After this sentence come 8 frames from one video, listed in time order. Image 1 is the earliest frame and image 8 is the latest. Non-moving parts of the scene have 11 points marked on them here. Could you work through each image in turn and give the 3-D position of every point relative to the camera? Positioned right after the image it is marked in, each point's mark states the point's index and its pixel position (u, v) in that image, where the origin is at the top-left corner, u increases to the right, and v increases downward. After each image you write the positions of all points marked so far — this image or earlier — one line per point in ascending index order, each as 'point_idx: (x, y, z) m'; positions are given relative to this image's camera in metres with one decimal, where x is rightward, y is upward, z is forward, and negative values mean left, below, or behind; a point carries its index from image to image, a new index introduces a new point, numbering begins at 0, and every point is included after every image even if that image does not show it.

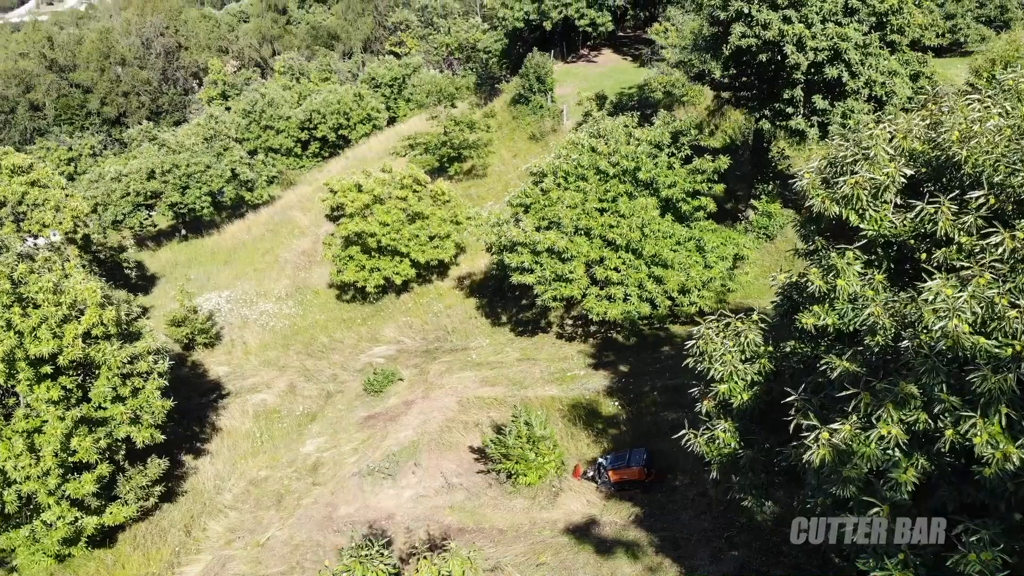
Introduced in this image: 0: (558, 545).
0: (+0.7, -4.0, +12.6) m
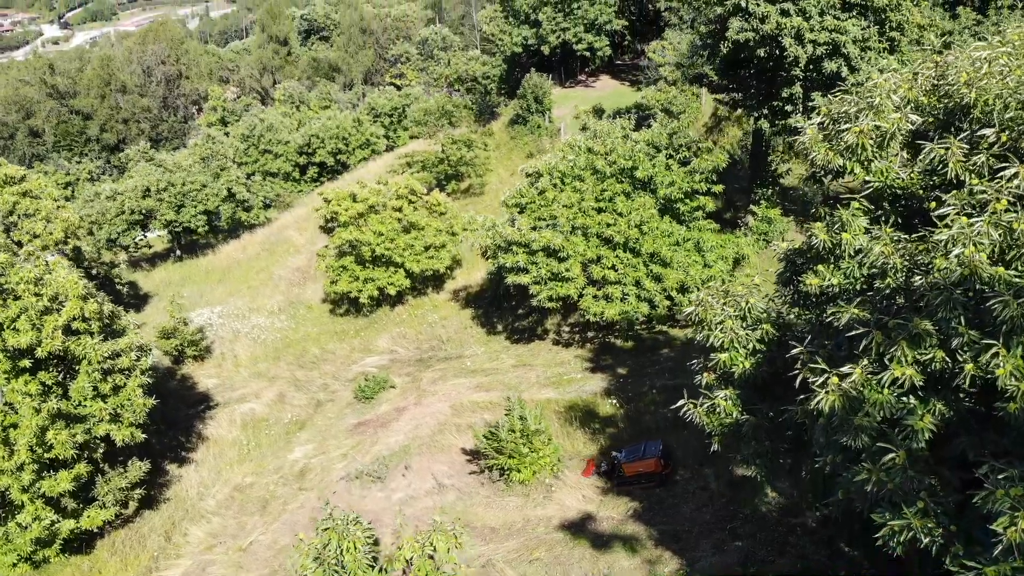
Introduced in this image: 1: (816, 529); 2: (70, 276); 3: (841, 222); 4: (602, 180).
0: (+0.6, -3.7, +12.0) m
1: (+4.0, -3.2, +10.7) m
2: (-8.1, +0.2, +14.8) m
3: (+3.3, +0.7, +8.0) m
4: (+1.9, +2.3, +17.3) m
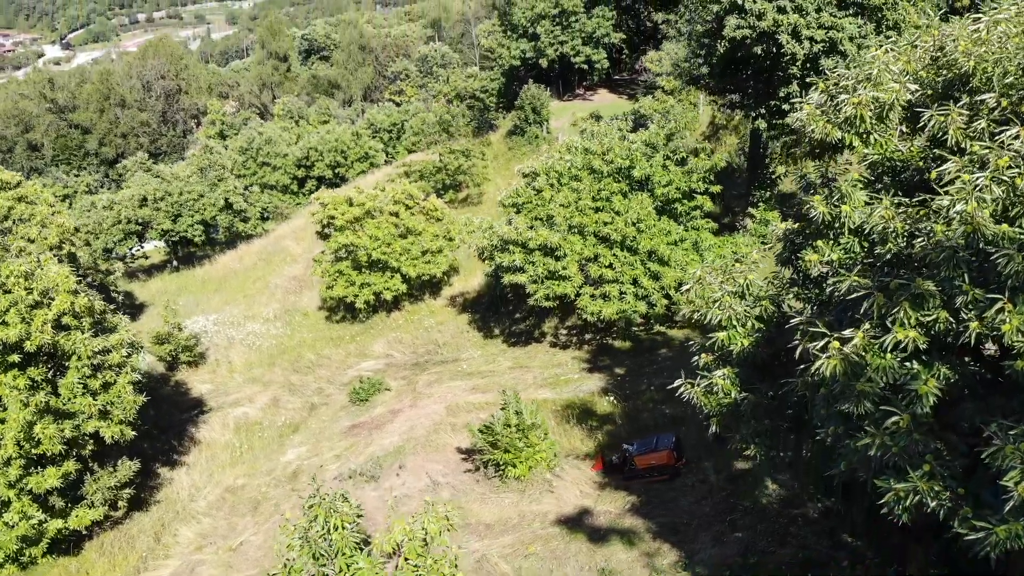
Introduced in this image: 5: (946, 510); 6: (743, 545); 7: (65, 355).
0: (+0.5, -3.6, +11.7) m
1: (+3.9, -3.0, +10.5) m
2: (-8.2, +0.3, +14.7) m
3: (+3.2, +0.9, +7.9) m
4: (+1.8, +2.3, +17.2) m
5: (+3.0, -1.5, +5.6) m
6: (+2.9, -3.2, +10.2) m
7: (-7.9, -1.2, +14.3) m
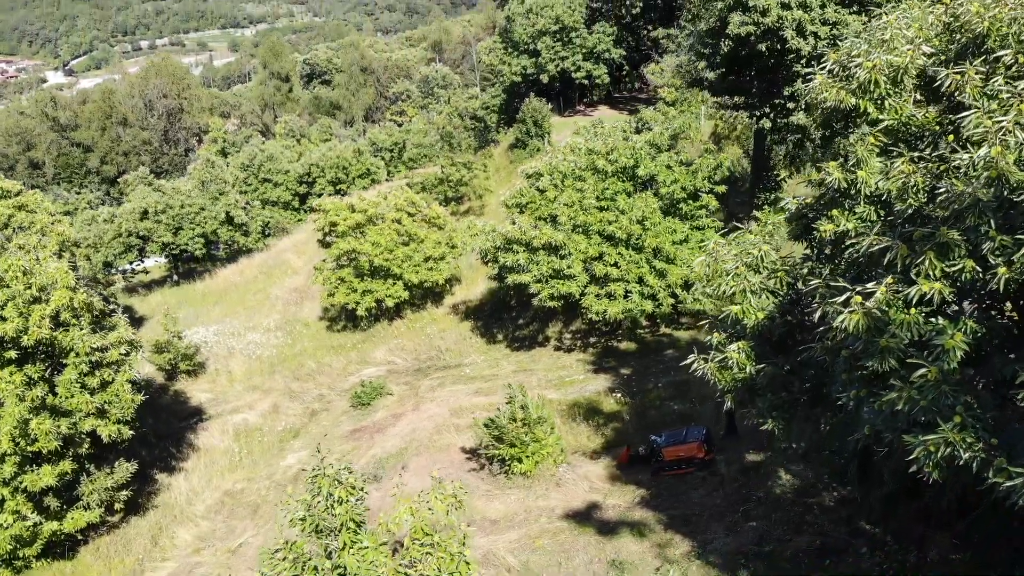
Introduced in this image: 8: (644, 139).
0: (+0.6, -3.4, +11.4) m
1: (+4.0, -2.8, +10.2) m
2: (-8.1, +0.4, +14.5) m
3: (+3.3, +1.2, +7.7) m
4: (+1.9, +2.3, +17.1) m
5: (+3.1, -1.2, +5.4) m
6: (+3.0, -3.0, +9.9) m
7: (-7.8, -1.1, +14.1) m
8: (+2.8, +3.1, +17.4) m
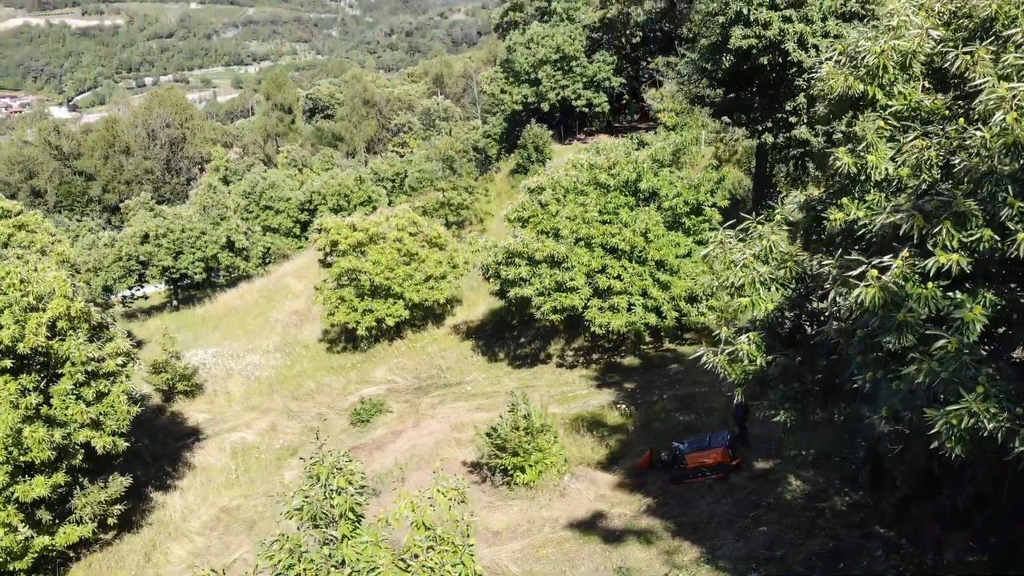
0: (+0.7, -3.4, +11.1) m
1: (+4.1, -2.7, +9.9) m
2: (-8.1, +0.2, +14.3) m
3: (+3.3, +1.3, +7.6) m
4: (+2.0, +2.0, +17.1) m
5: (+3.2, -0.9, +5.2) m
6: (+3.0, -3.0, +9.6) m
7: (-7.8, -1.3, +13.9) m
8: (+2.9, +2.8, +17.3) m
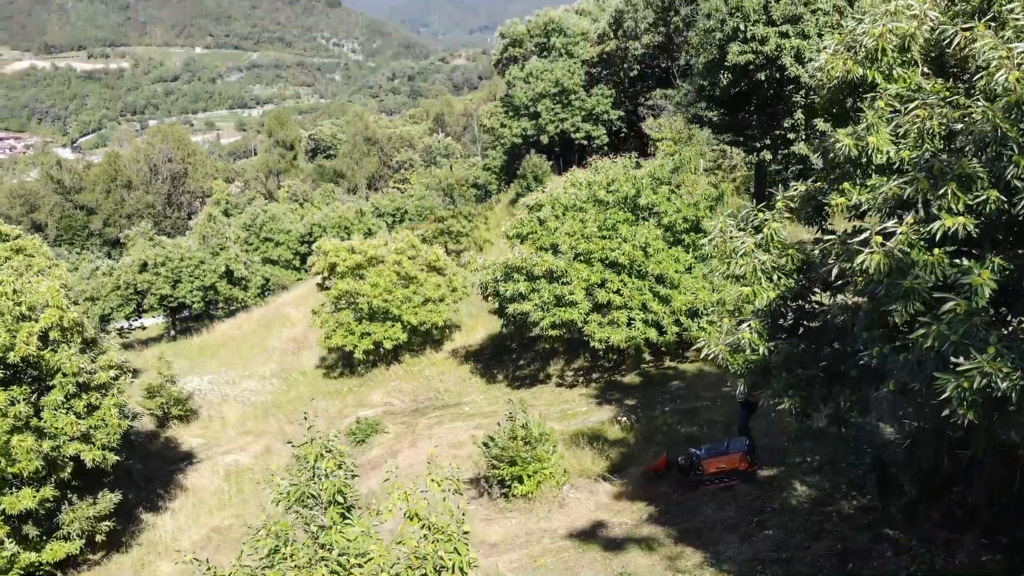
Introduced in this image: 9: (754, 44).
0: (+0.6, -3.5, +10.8) m
1: (+4.1, -2.7, +9.6) m
2: (-8.1, 0.0, +14.2) m
3: (+3.3, +1.5, +7.5) m
4: (+1.9, +1.6, +17.0) m
5: (+3.1, -0.7, +5.0) m
6: (+3.0, -2.9, +9.3) m
7: (-7.8, -1.4, +13.6) m
8: (+2.9, +2.5, +17.3) m
9: (+4.8, +4.8, +16.1) m
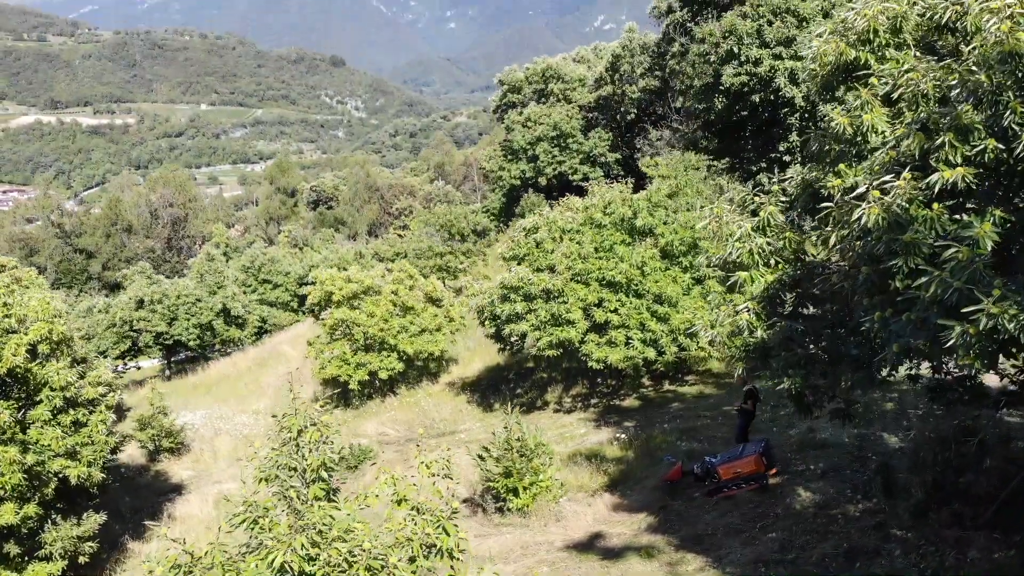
0: (+0.6, -3.5, +10.4) m
1: (+4.0, -2.7, +9.3) m
2: (-8.2, -0.2, +14.0) m
3: (+3.2, +1.7, +7.5) m
4: (+1.9, +1.2, +16.9) m
5: (+3.1, -0.3, +4.8) m
6: (+2.9, -2.8, +9.0) m
7: (-7.9, -1.6, +13.4) m
8: (+2.8, +2.0, +17.3) m
9: (+4.7, +4.4, +16.3) m
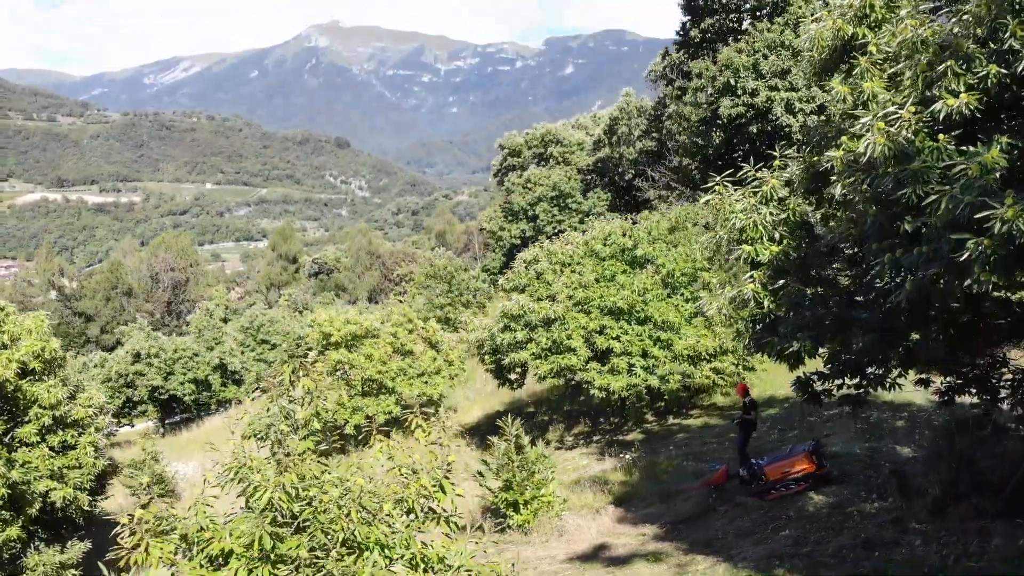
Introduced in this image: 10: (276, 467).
0: (+0.6, -3.4, +9.9) m
1: (+4.0, -2.5, +8.9) m
2: (-8.1, -0.6, +13.9) m
3: (+3.2, +2.0, +7.5) m
4: (+1.9, +0.6, +16.9) m
5: (+3.1, +0.3, +4.7) m
6: (+3.0, -2.7, +8.6) m
7: (-7.9, -1.9, +13.1) m
8: (+2.8, +1.3, +17.4) m
9: (+4.7, +3.8, +16.5) m
10: (-1.7, -1.3, +5.9) m
